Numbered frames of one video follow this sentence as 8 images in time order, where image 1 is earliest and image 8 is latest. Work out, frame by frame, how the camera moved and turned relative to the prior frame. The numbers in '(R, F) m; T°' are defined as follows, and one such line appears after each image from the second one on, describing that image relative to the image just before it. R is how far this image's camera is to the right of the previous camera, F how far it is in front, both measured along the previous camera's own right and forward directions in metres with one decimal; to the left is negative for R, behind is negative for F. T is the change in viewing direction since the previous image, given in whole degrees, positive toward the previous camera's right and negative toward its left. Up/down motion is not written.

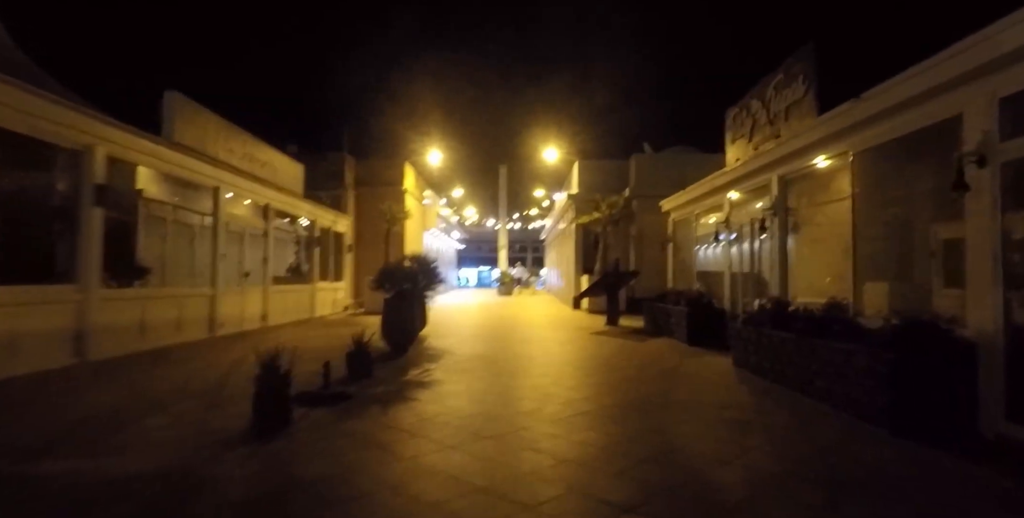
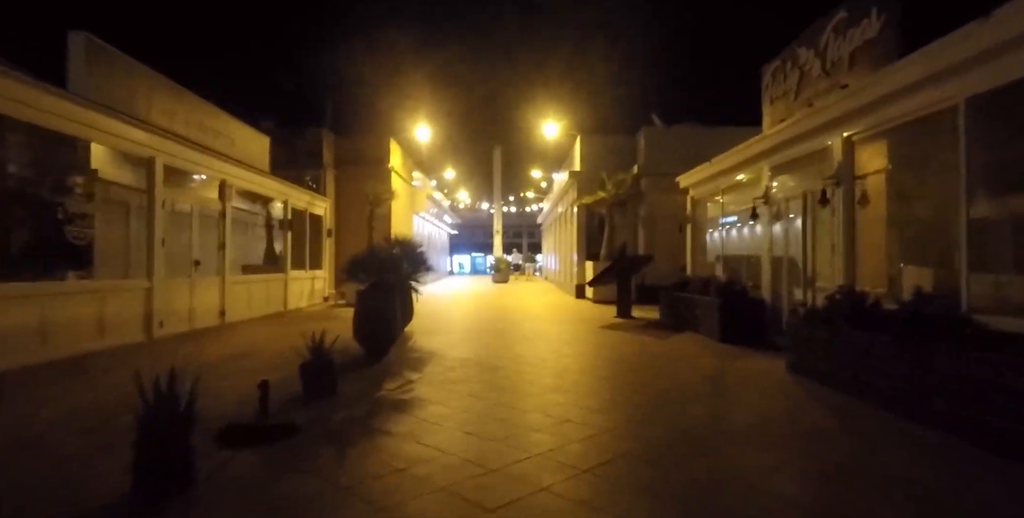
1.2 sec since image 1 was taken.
(-0.1, +1.5) m; +1°
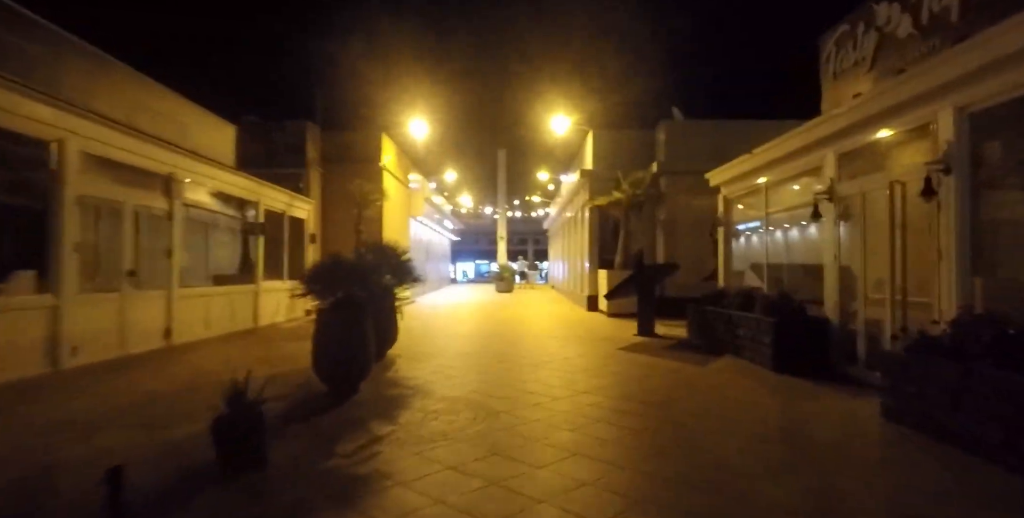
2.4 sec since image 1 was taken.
(0.0, +1.5) m; -1°
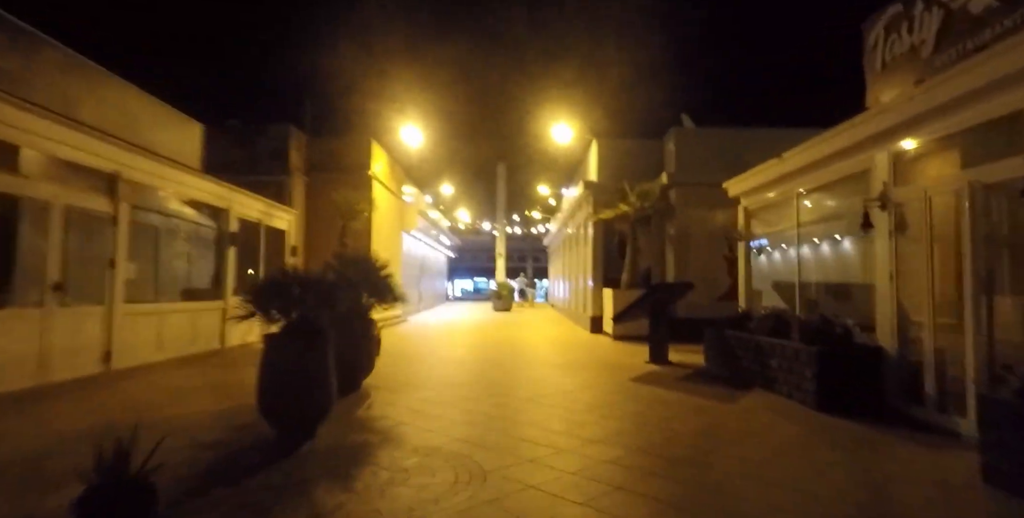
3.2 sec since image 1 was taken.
(0.0, +1.0) m; 0°
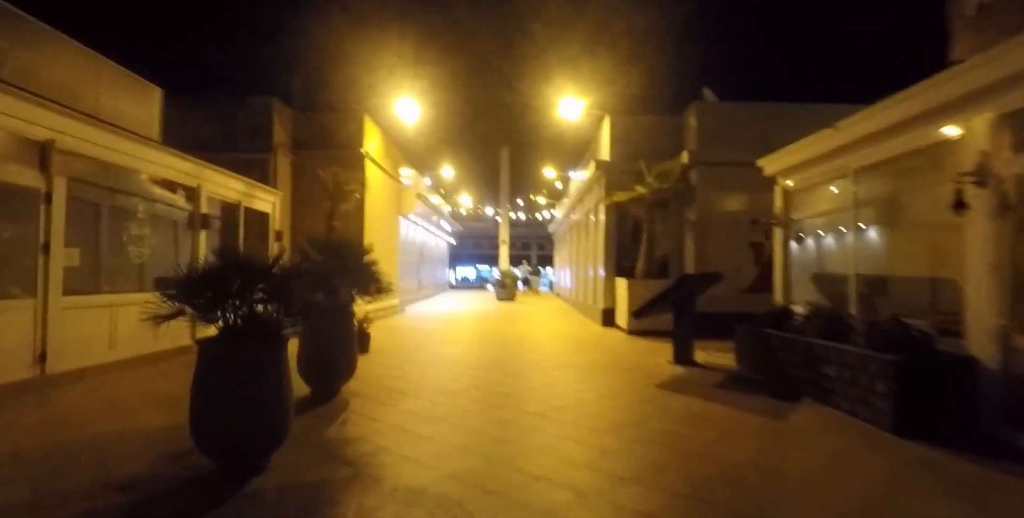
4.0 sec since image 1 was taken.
(0.0, +1.0) m; 0°
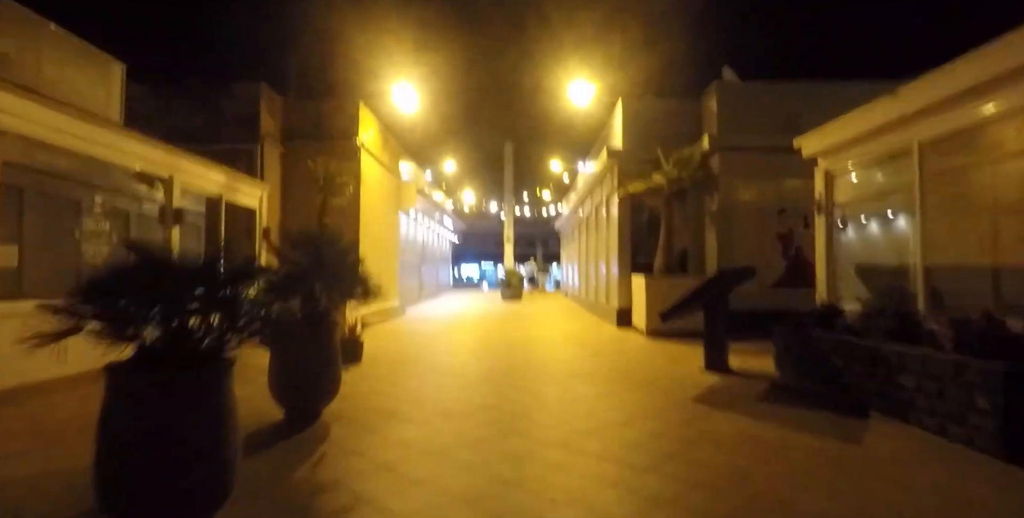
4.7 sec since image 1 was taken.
(-0.1, +0.9) m; 0°
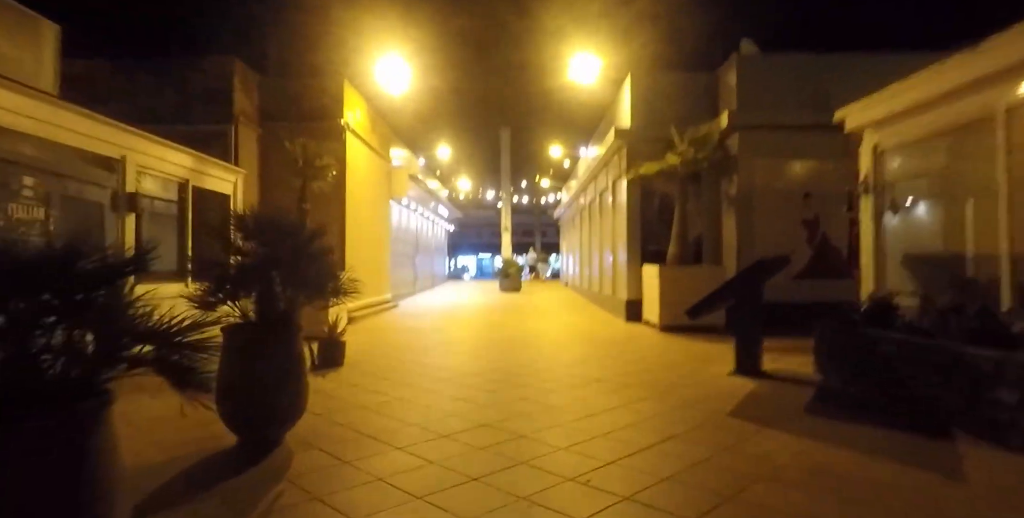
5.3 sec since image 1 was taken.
(-0.1, +0.9) m; 0°
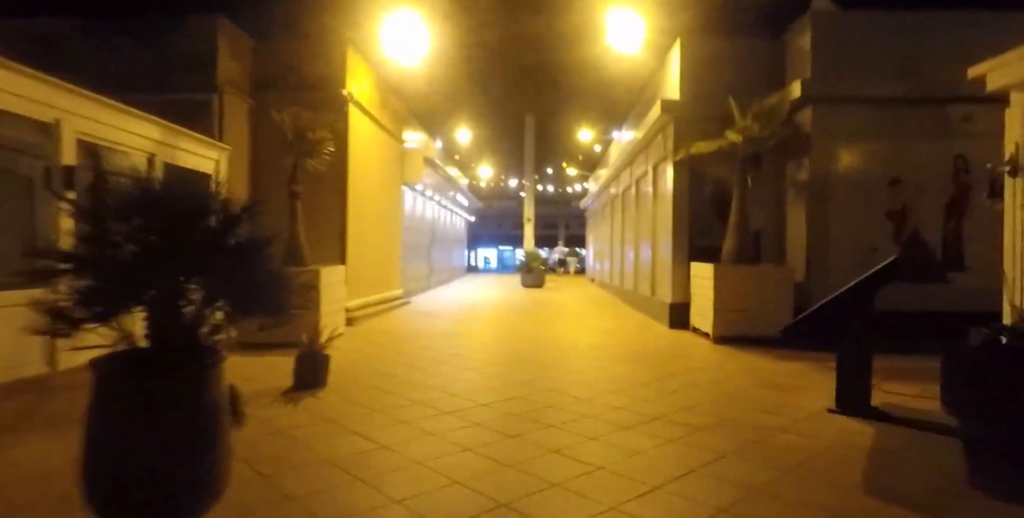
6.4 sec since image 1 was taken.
(-0.1, +1.4) m; -2°
